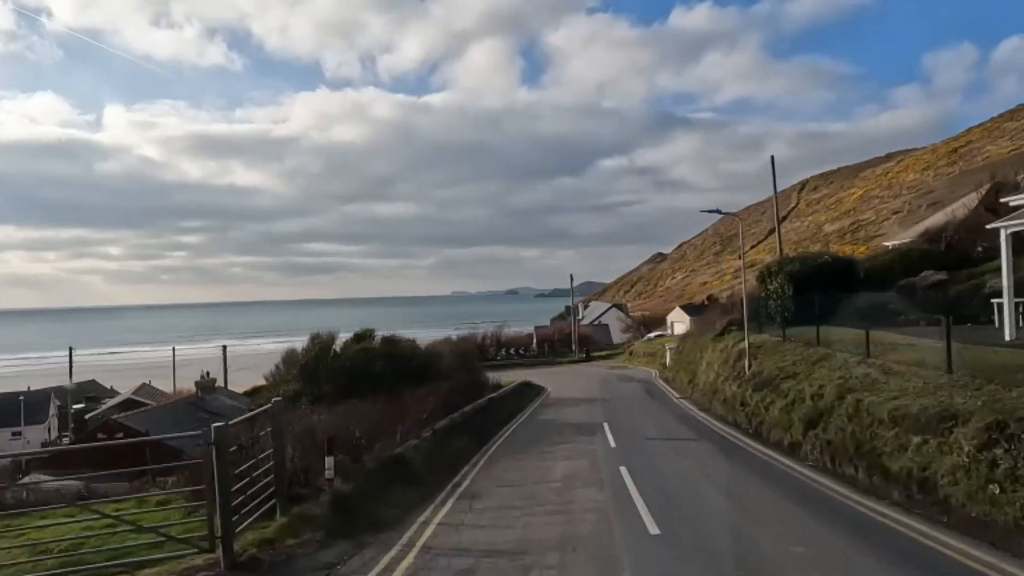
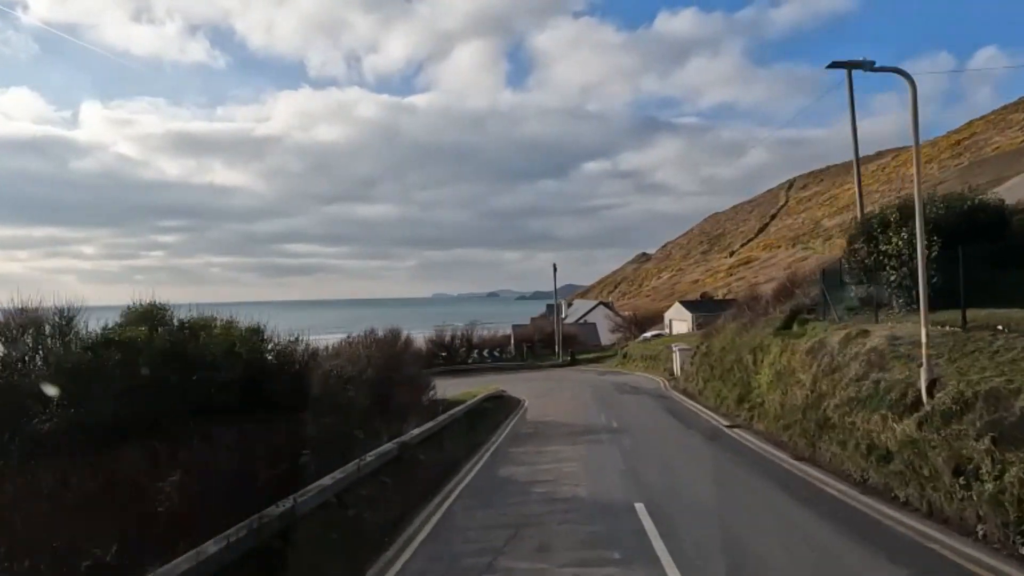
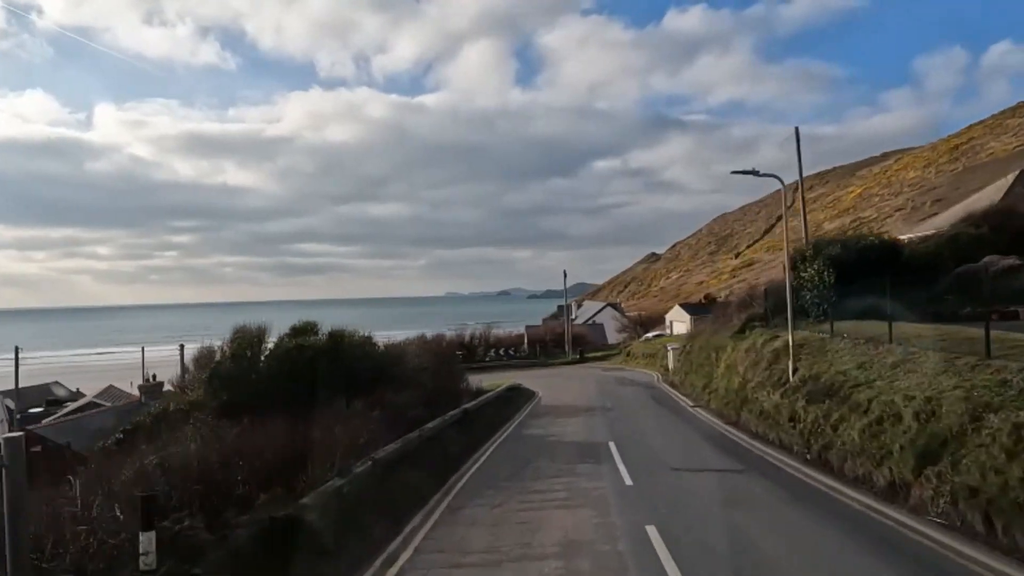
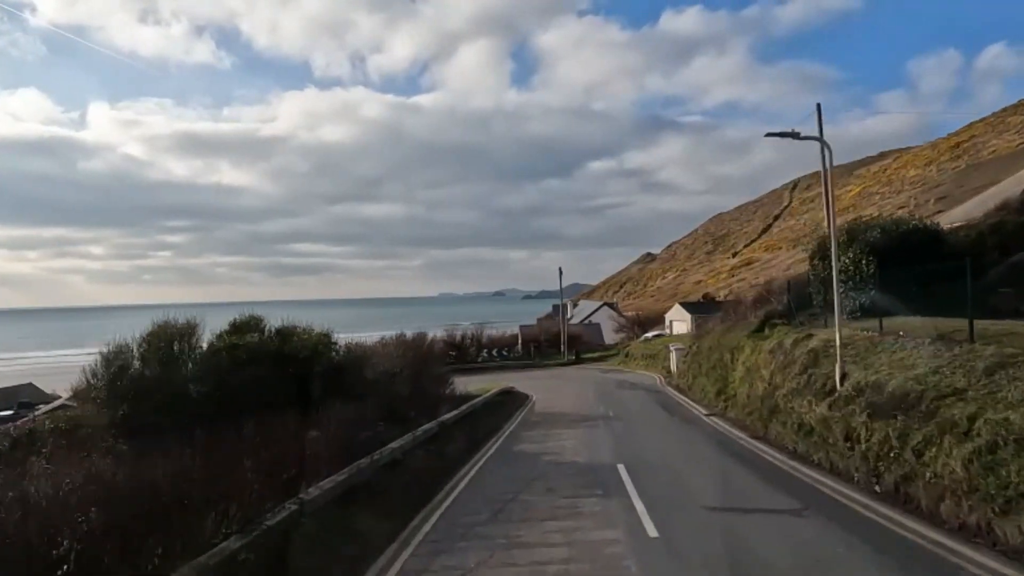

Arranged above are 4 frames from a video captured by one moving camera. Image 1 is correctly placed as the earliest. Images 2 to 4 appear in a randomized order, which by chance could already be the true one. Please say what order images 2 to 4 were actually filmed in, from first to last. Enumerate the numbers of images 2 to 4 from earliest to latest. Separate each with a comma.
3, 4, 2
